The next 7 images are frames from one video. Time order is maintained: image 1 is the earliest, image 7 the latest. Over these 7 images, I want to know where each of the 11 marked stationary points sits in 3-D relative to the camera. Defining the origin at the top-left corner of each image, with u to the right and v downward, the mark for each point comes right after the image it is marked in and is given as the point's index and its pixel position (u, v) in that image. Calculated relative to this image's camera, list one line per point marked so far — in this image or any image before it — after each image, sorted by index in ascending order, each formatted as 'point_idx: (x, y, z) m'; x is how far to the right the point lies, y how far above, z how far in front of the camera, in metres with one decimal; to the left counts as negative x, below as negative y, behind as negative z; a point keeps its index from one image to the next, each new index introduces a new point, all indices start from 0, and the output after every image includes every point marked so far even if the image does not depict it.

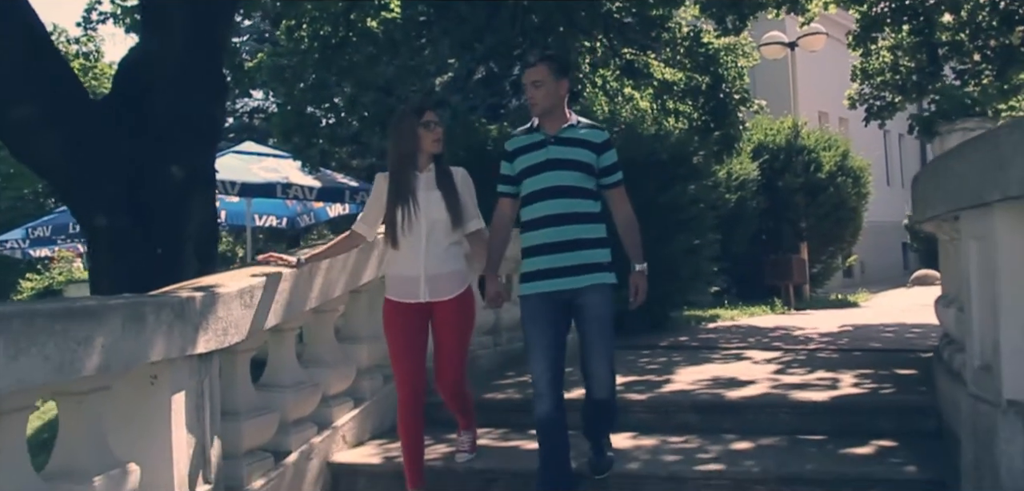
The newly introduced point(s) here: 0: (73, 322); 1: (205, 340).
0: (-1.3, -0.2, +2.9) m
1: (-1.2, -0.4, +3.9) m
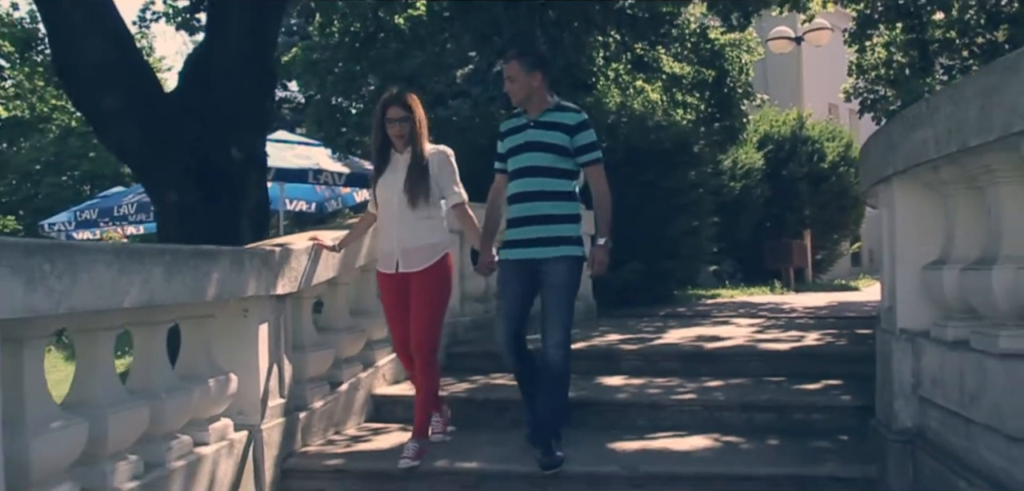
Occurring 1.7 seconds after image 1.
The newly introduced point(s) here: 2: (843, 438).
0: (-1.3, -0.1, +4.0) m
1: (-1.2, -0.2, +4.9) m
2: (+1.7, -1.0, +5.0) m
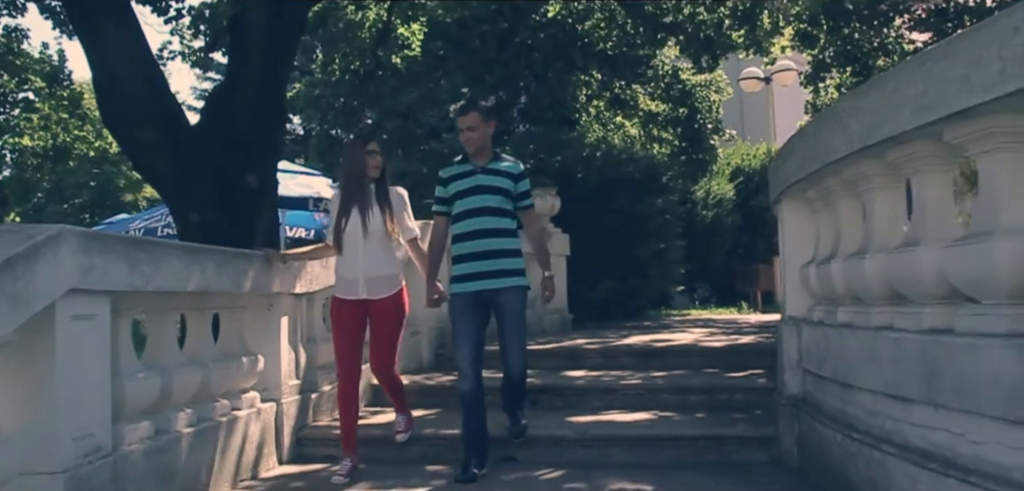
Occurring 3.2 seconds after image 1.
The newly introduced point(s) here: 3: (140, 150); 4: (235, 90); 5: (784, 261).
0: (-1.4, -0.1, +5.1) m
1: (-1.3, -0.2, +6.0) m
2: (+1.5, -1.0, +6.0) m
3: (-3.1, +0.8, +8.0) m
4: (-2.4, +1.4, +8.5) m
5: (+1.4, -0.1, +5.1) m
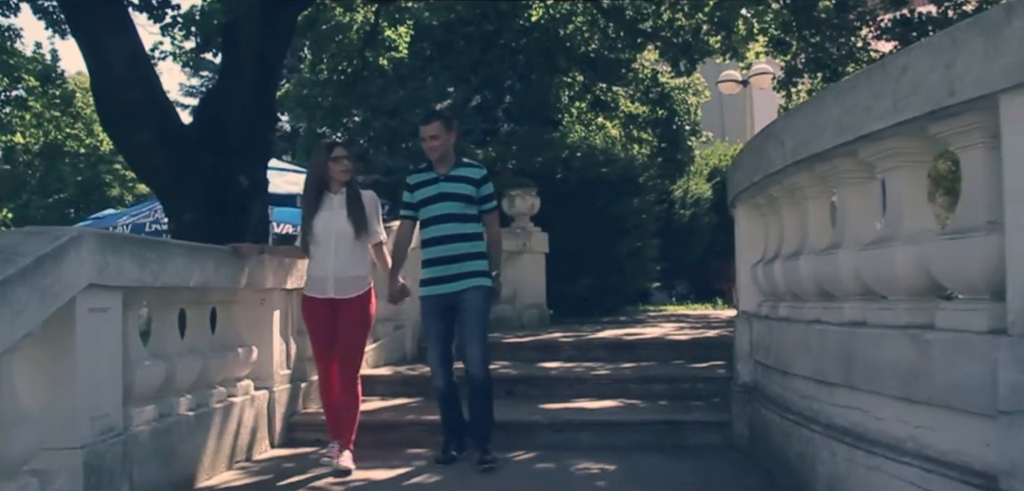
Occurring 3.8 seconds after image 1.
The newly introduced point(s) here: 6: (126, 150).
0: (-1.6, -0.1, +5.5) m
1: (-1.5, -0.2, +6.4) m
2: (+1.4, -1.0, +6.5) m
3: (-3.2, +0.8, +8.3) m
4: (-2.6, +1.4, +8.9) m
5: (+1.3, -0.1, +5.6) m
6: (-3.4, +0.8, +8.5) m
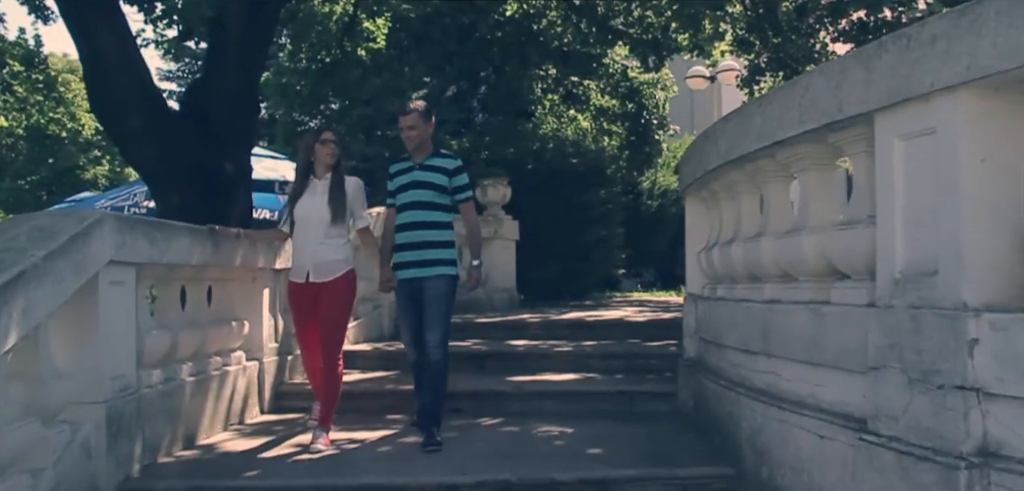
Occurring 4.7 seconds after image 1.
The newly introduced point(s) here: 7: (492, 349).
0: (-1.7, 0.0, +6.0) m
1: (-1.7, -0.1, +7.0) m
2: (+1.1, -1.0, +7.1) m
3: (-3.5, +1.0, +8.8) m
4: (-2.9, +1.5, +9.4) m
5: (+1.1, 0.0, +6.2) m
6: (-3.6, +1.0, +9.0) m
7: (-0.1, -0.8, +7.6) m
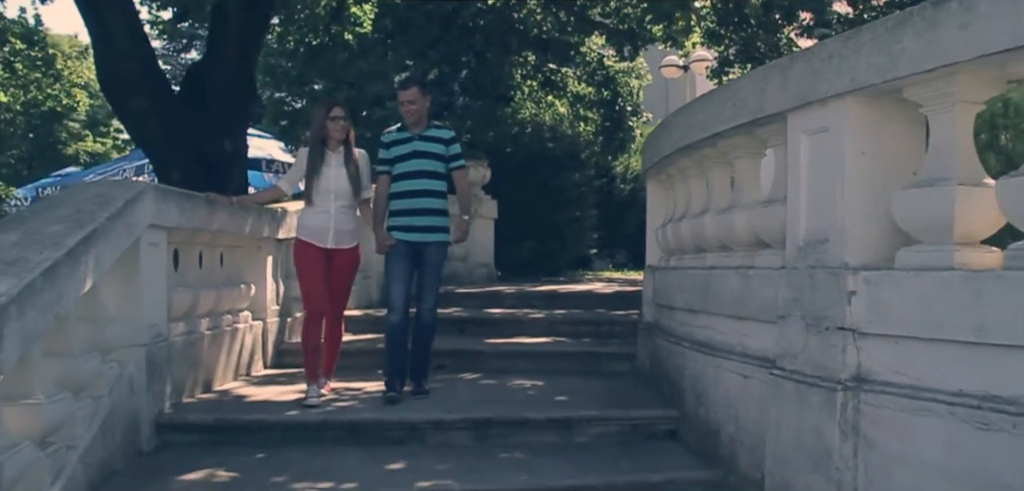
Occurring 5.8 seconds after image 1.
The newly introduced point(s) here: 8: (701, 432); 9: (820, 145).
0: (-1.9, +0.2, +6.8) m
1: (-1.8, +0.1, +7.7) m
2: (+1.0, -0.8, +8.0) m
3: (-3.7, +1.3, +9.5) m
4: (-3.0, +1.8, +10.1) m
5: (+1.0, +0.1, +7.0) m
6: (-3.8, +1.3, +9.6) m
7: (-0.3, -0.6, +8.4) m
8: (+1.0, -1.0, +5.0) m
9: (+1.2, +0.4, +3.8) m
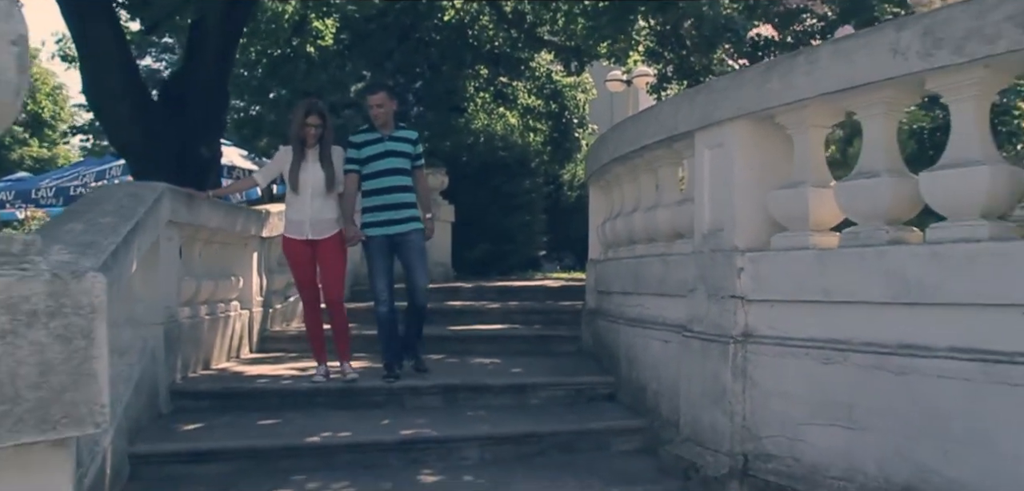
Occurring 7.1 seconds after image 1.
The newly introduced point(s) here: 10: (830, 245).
0: (-2.2, +0.3, +7.7) m
1: (-2.2, +0.1, +8.6) m
2: (+0.6, -0.8, +9.0) m
3: (-4.1, +1.3, +10.3) m
4: (-3.5, +1.8, +10.9) m
5: (+0.7, +0.2, +8.1) m
6: (-4.3, +1.3, +10.5) m
7: (-0.7, -0.6, +9.4) m
8: (+0.8, -0.9, +6.1) m
9: (+1.0, +0.5, +4.9) m
10: (+1.4, 0.0, +4.2) m
